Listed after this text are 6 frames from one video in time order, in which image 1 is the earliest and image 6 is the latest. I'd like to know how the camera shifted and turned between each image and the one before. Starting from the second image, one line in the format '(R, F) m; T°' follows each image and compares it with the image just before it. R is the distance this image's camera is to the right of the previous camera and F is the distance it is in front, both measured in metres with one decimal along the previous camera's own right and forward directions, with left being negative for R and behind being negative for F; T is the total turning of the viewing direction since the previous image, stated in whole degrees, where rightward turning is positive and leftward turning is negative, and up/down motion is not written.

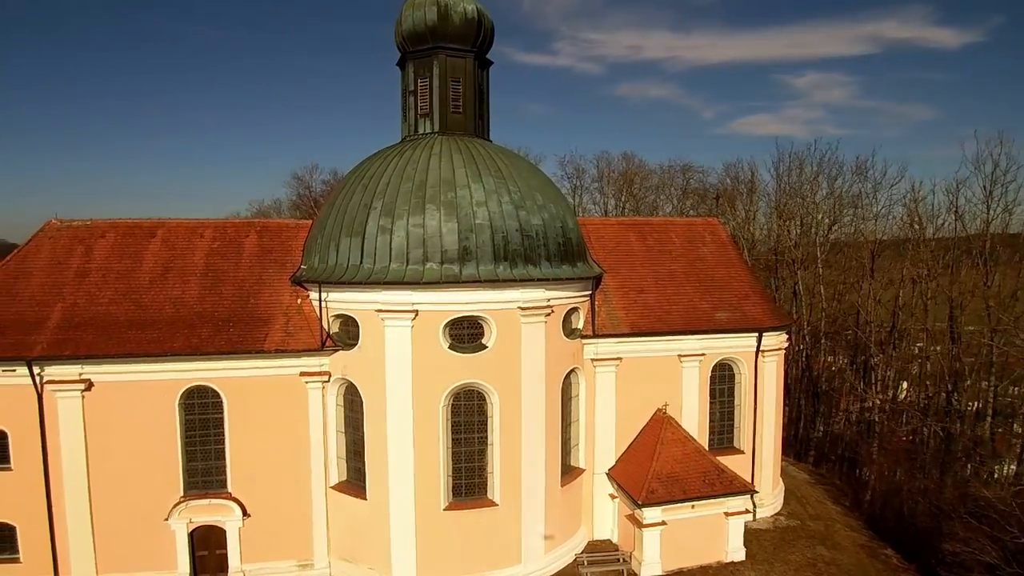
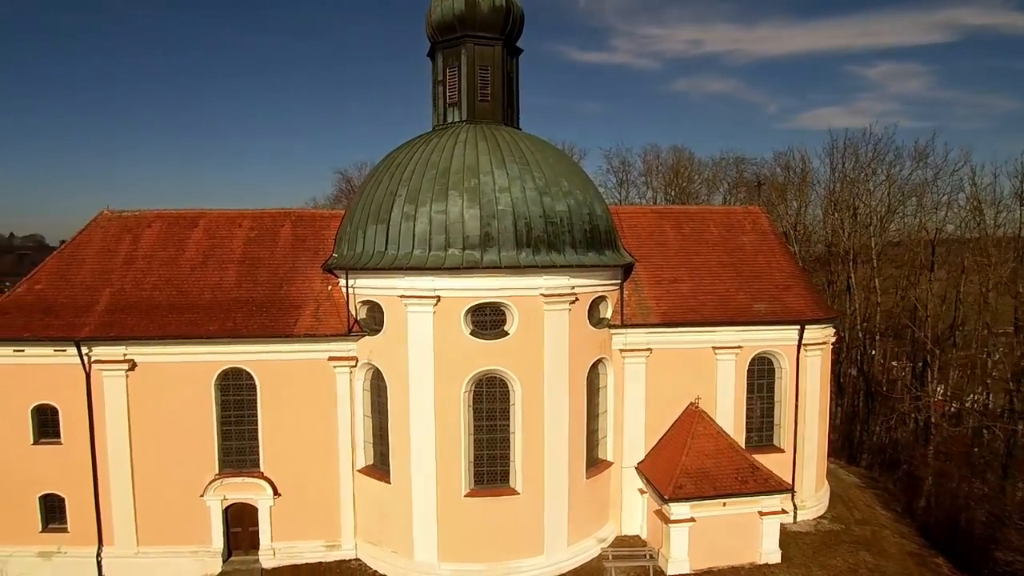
(+0.9, +0.2) m; -6°
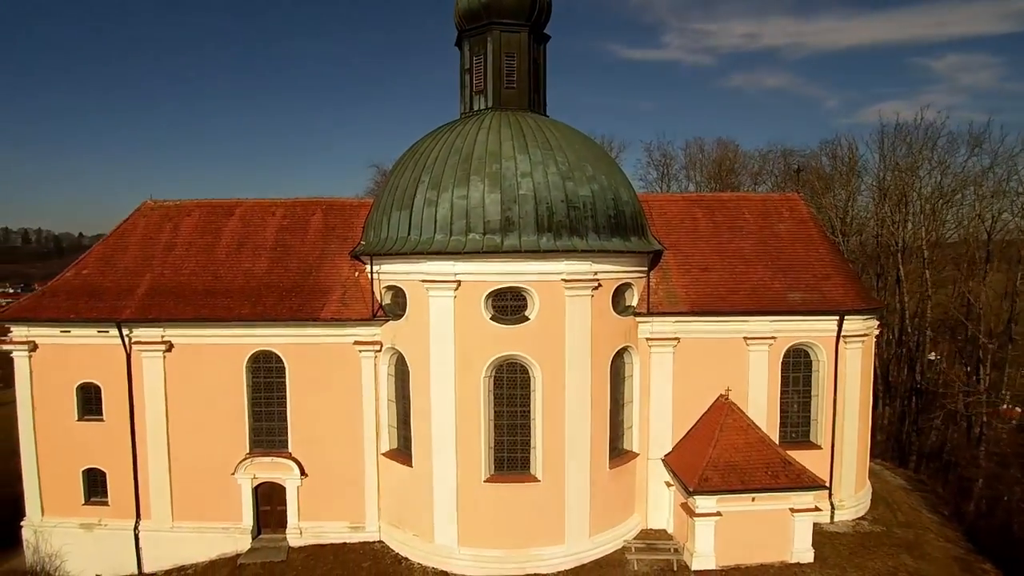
(+0.7, +0.1) m; -5°
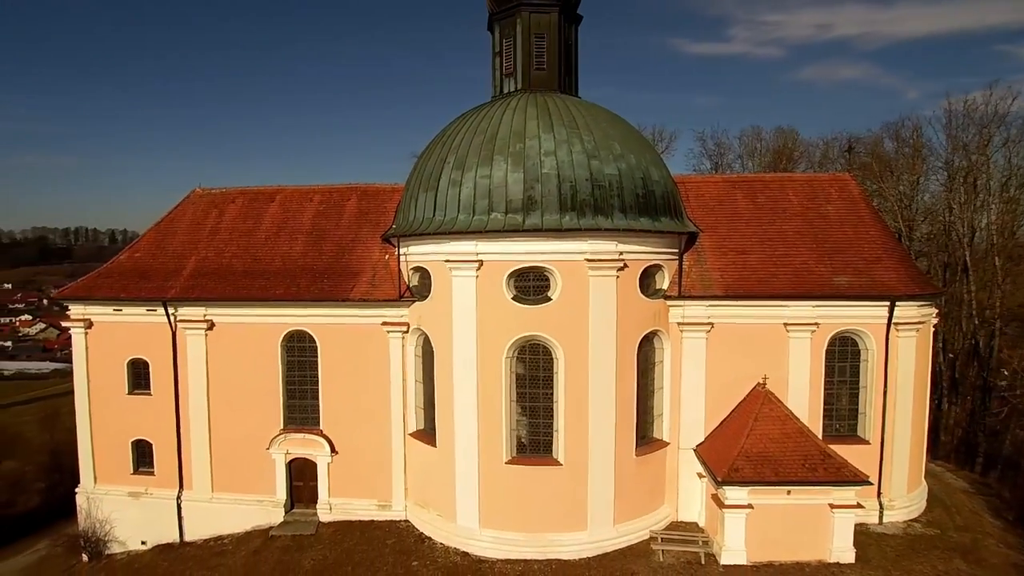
(+1.0, +0.2) m; -6°
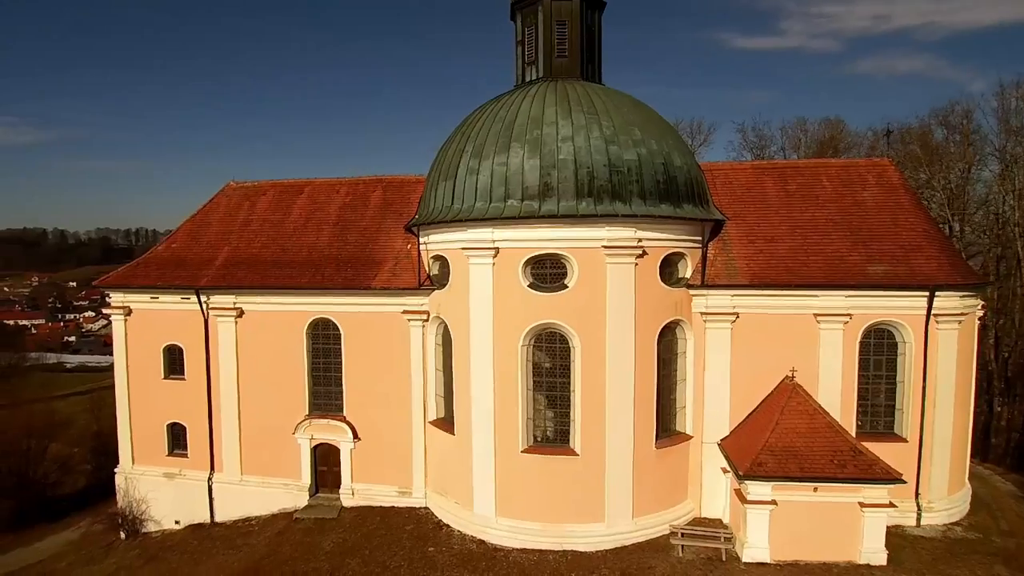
(+0.7, +0.1) m; -4°
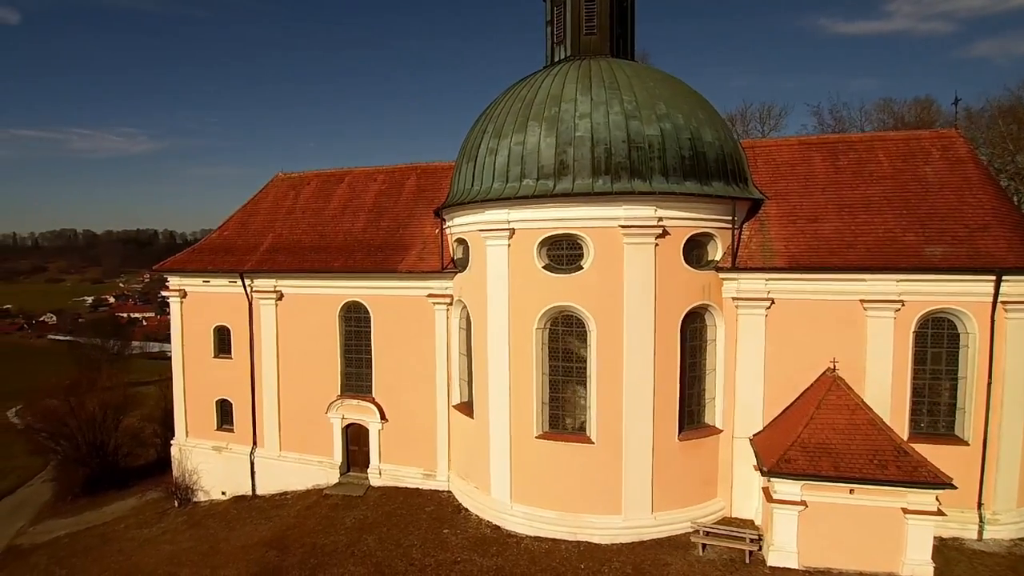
(+1.6, +0.4) m; -8°
